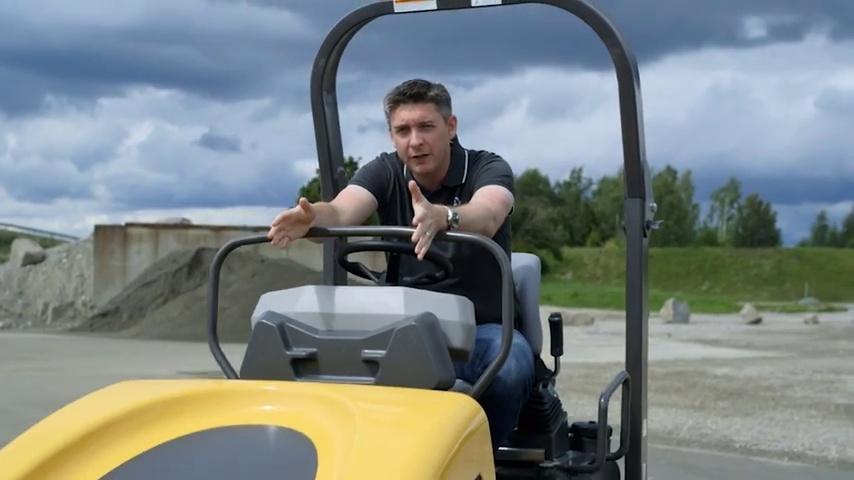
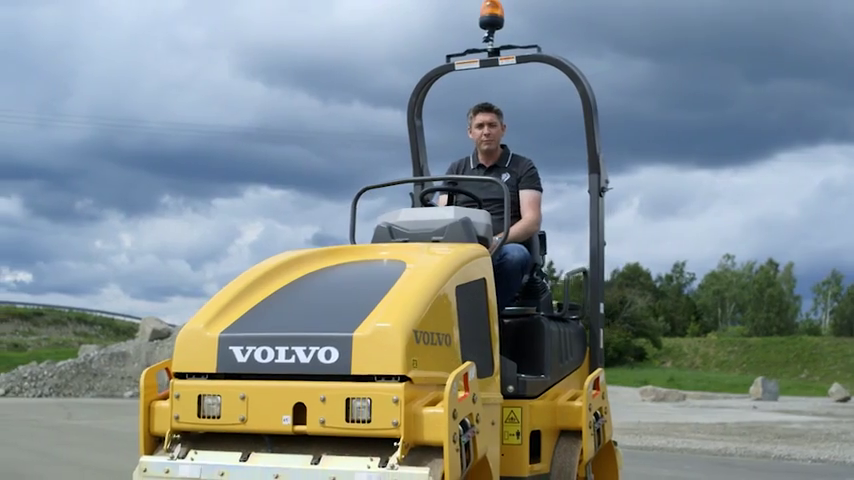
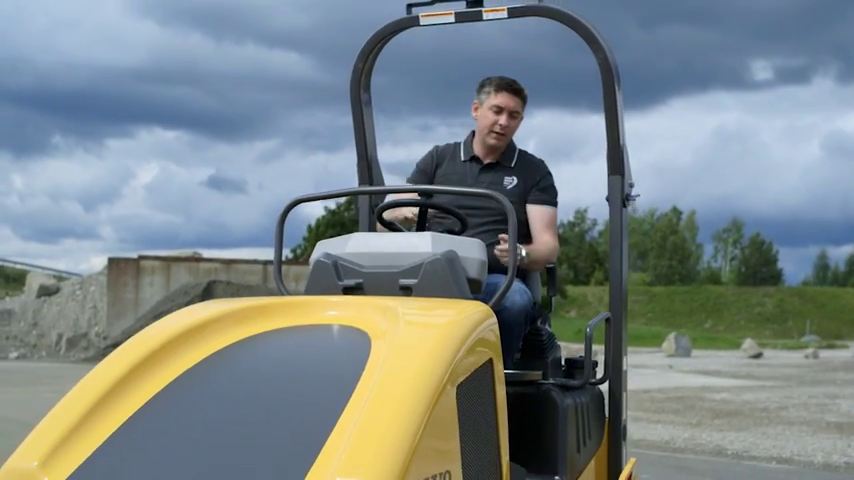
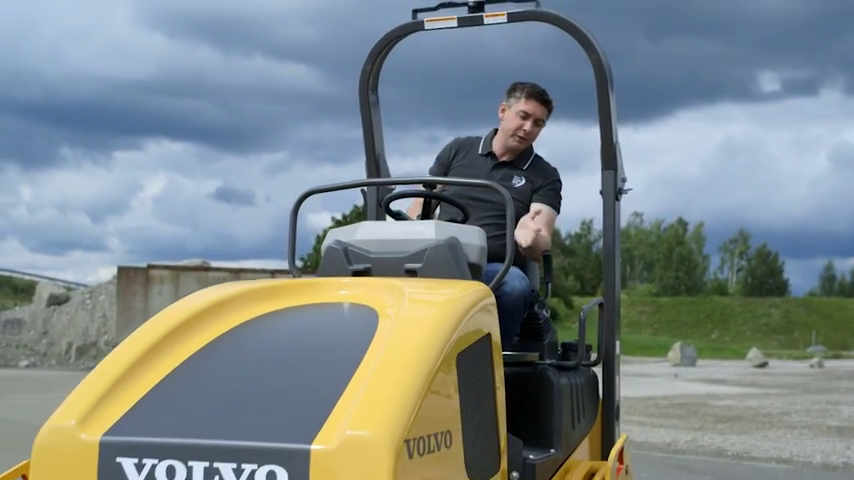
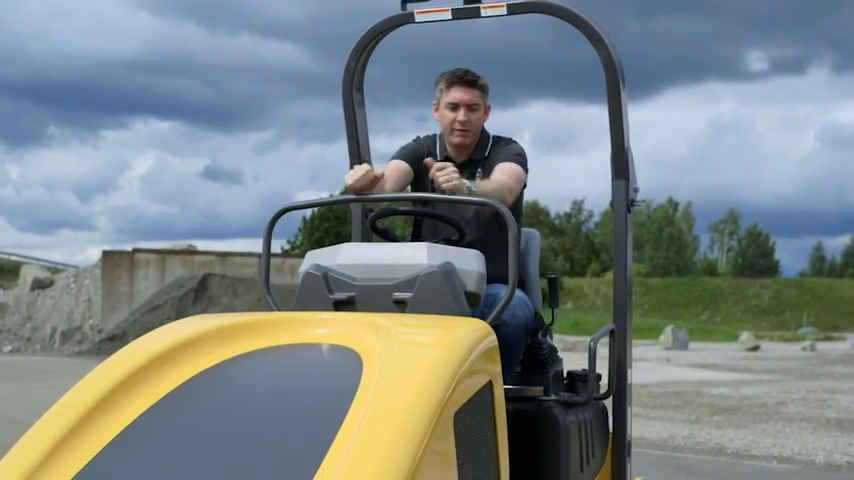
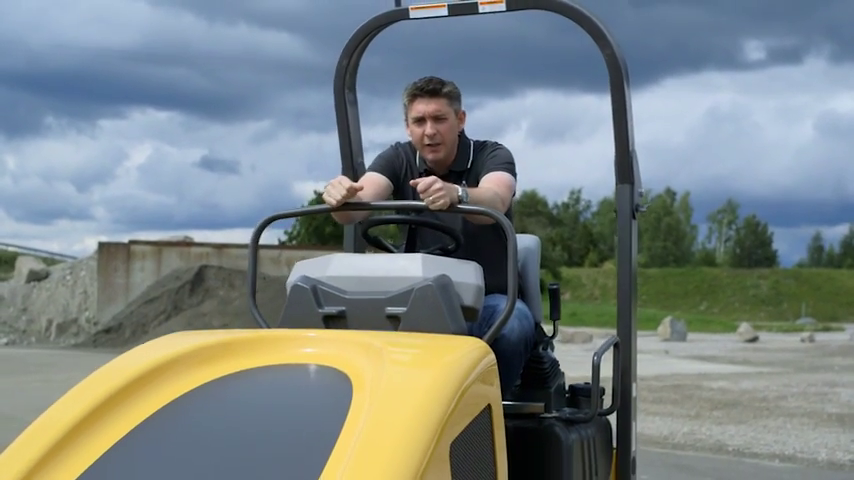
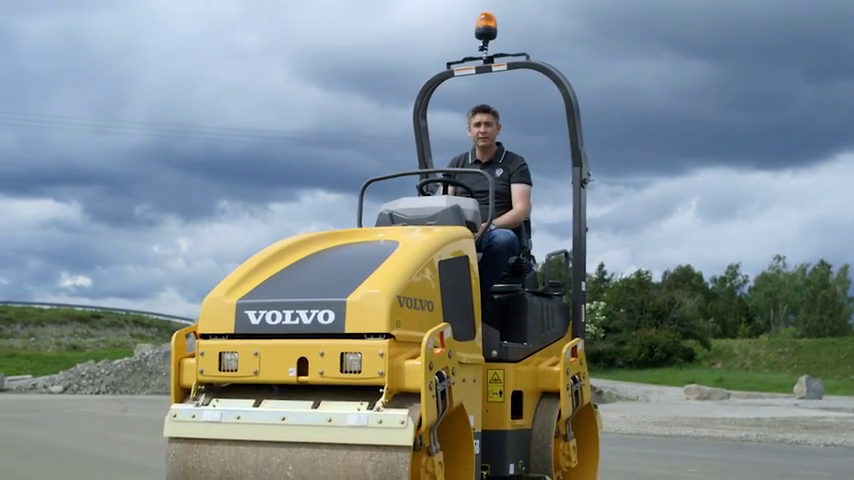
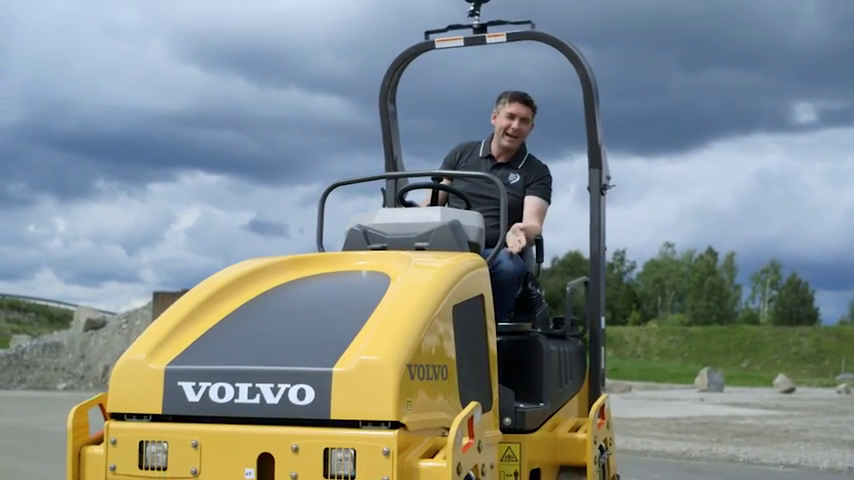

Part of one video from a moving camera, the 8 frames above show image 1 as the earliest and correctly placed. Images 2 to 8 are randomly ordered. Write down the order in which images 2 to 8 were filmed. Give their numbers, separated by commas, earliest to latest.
6, 5, 3, 4, 8, 2, 7
